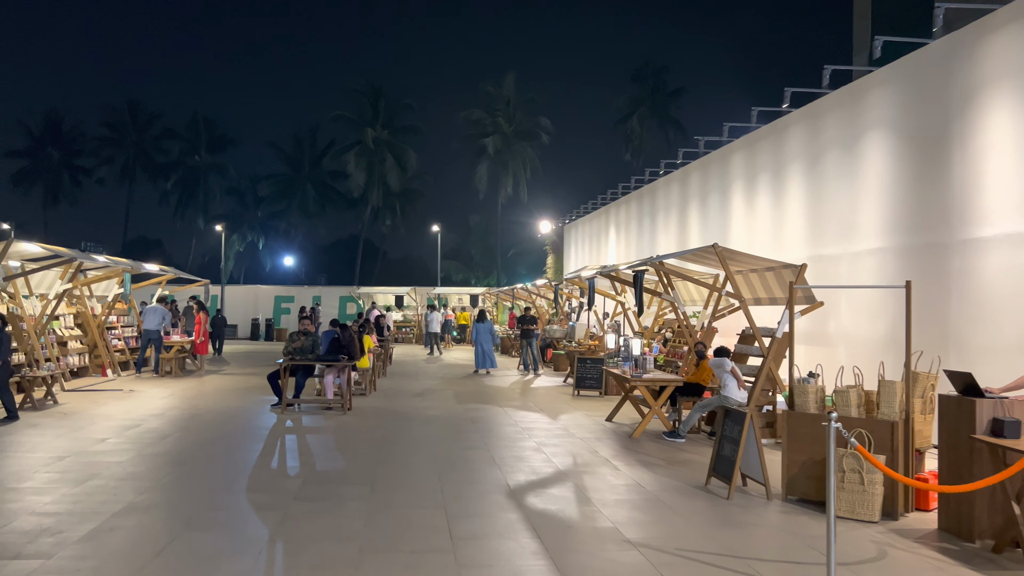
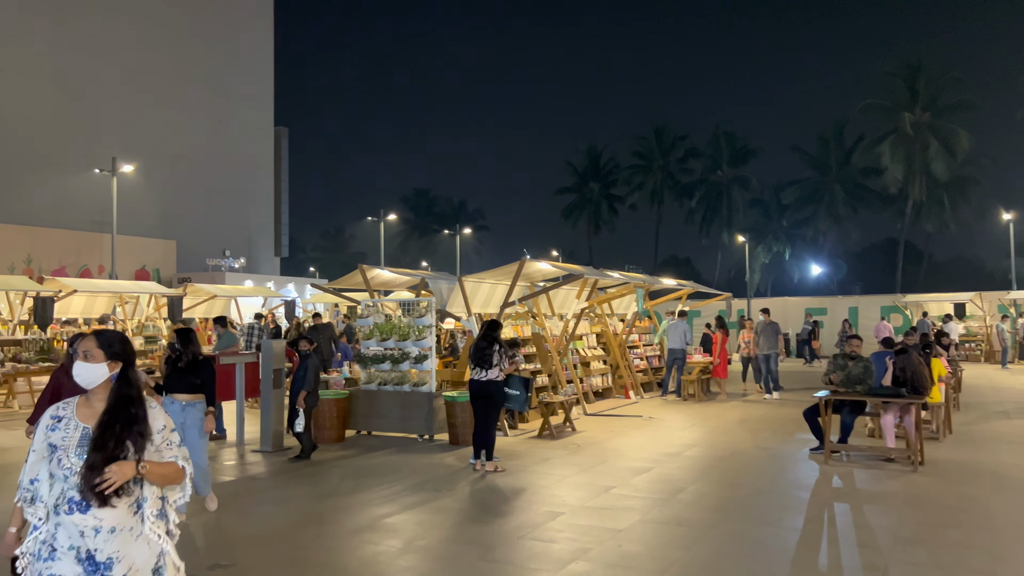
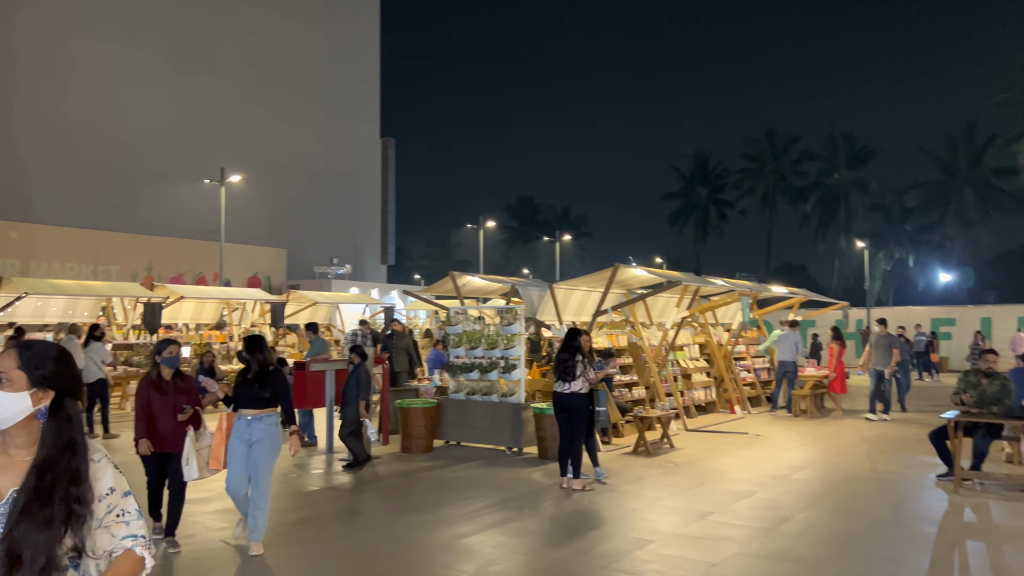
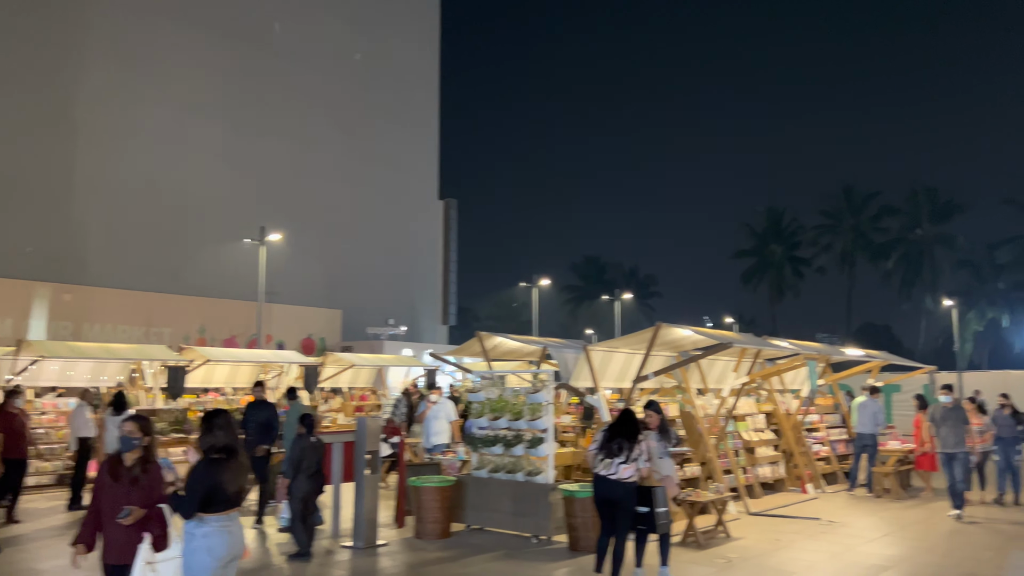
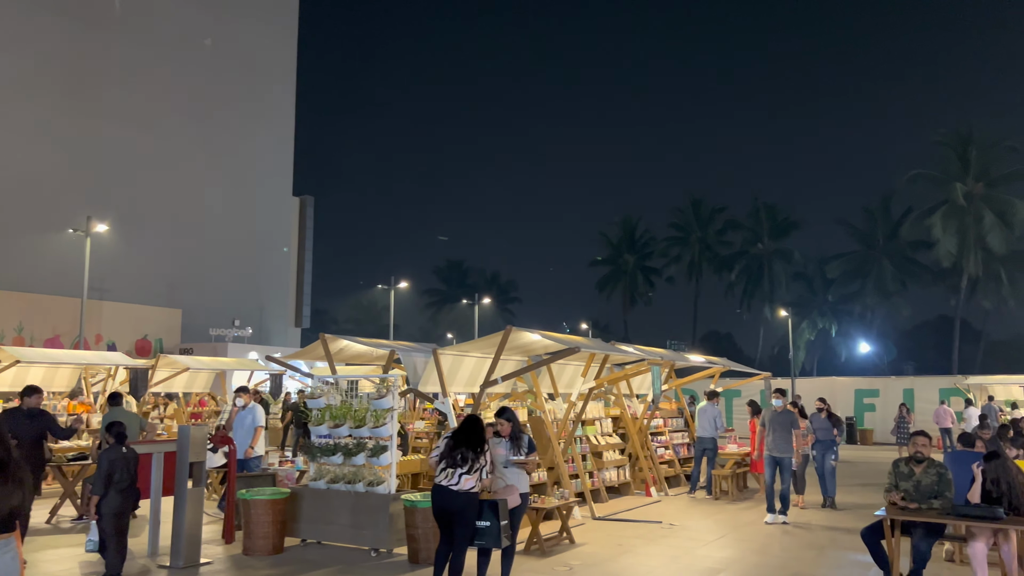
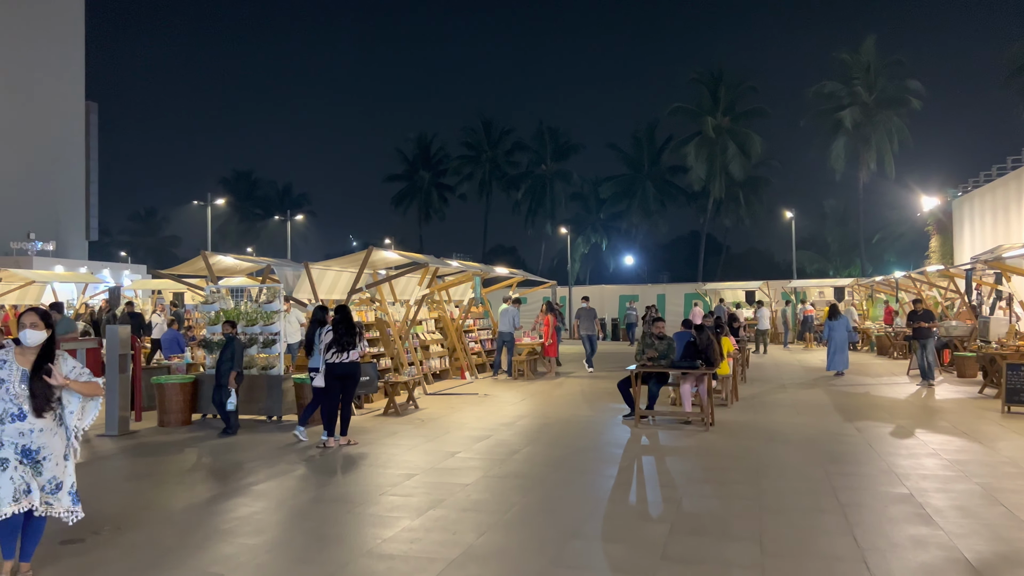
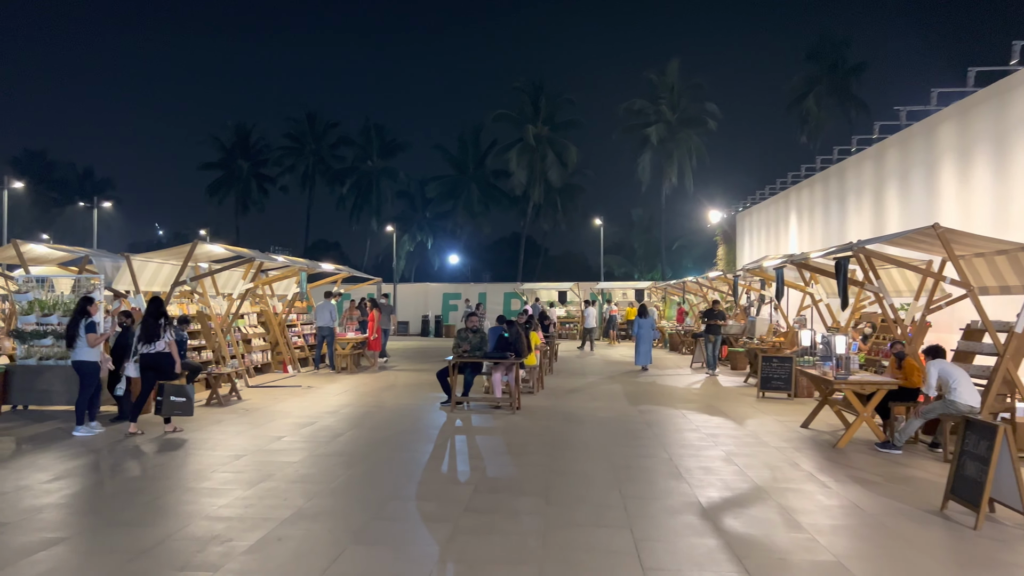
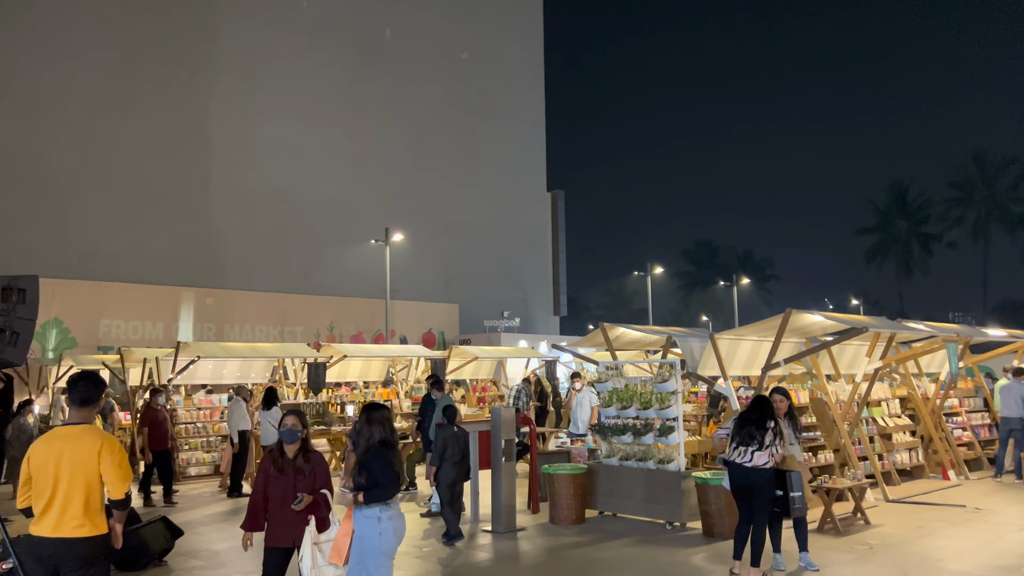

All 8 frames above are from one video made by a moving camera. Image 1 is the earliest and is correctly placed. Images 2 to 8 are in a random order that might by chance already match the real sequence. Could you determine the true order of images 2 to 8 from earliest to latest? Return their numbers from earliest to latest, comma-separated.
7, 6, 2, 3, 8, 4, 5
